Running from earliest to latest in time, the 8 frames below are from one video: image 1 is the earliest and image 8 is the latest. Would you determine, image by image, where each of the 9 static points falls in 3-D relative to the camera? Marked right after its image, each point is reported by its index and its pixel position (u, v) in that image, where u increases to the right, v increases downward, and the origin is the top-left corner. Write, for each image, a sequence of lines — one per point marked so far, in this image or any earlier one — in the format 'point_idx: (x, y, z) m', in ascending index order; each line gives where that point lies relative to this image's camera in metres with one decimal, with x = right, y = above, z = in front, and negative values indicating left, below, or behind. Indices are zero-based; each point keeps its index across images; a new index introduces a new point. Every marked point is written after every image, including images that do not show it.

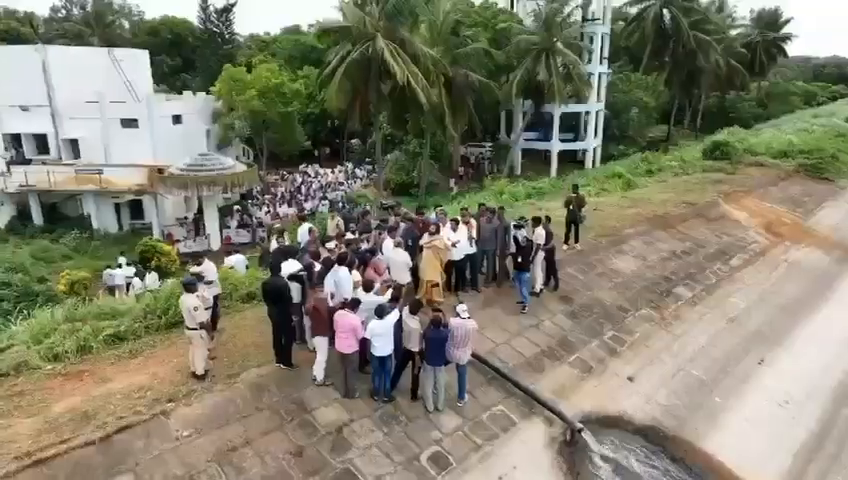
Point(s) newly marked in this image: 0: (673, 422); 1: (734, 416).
0: (+3.5, -2.6, +8.4) m
1: (+4.6, -2.6, +8.9) m
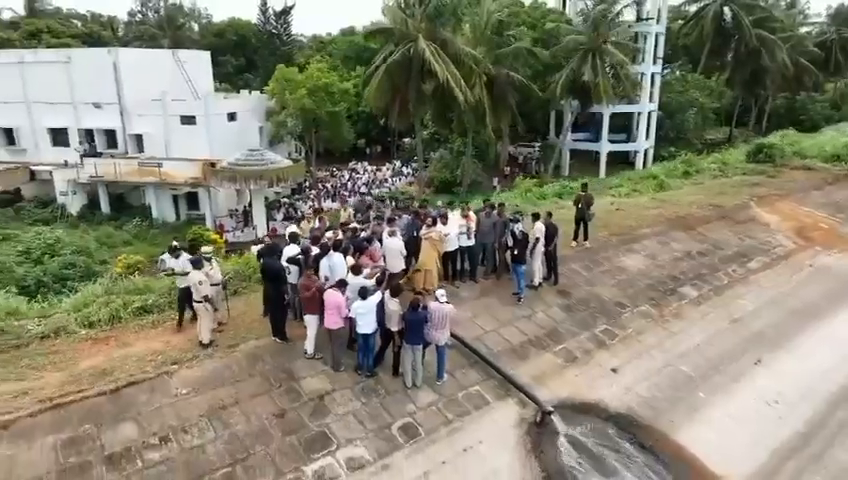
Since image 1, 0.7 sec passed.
0: (+3.3, -2.5, +8.7) m
1: (+4.5, -2.6, +9.1) m
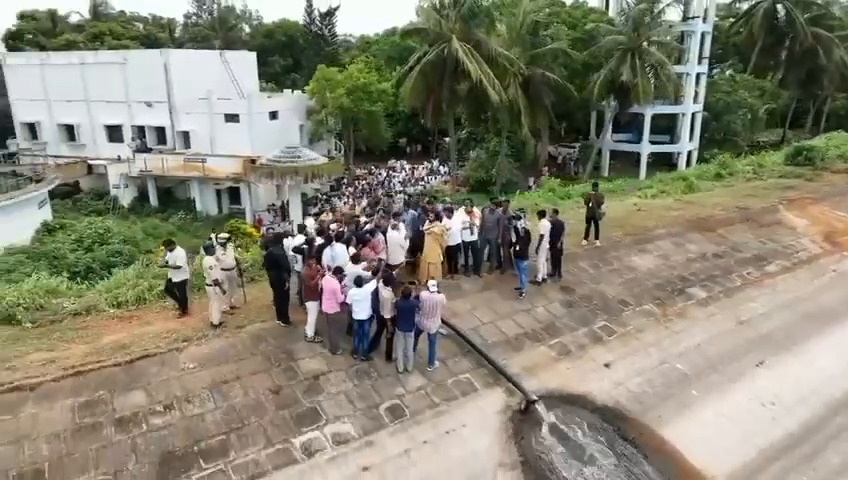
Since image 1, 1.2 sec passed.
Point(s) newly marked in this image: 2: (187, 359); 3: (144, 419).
0: (+3.2, -2.5, +8.9) m
1: (+4.4, -2.6, +9.1) m
2: (-3.3, -1.6, +8.1) m
3: (-3.4, -2.1, +7.1) m
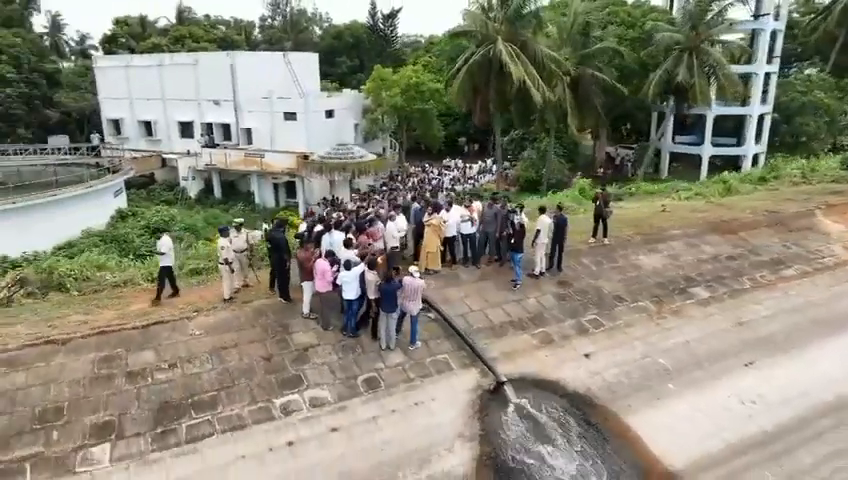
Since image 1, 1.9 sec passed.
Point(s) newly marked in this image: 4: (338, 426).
0: (+2.8, -2.4, +9.2) m
1: (+4.1, -2.6, +9.4) m
2: (-3.6, -1.4, +9.3) m
3: (-3.8, -1.9, +8.3) m
4: (-1.2, -2.5, +8.0) m
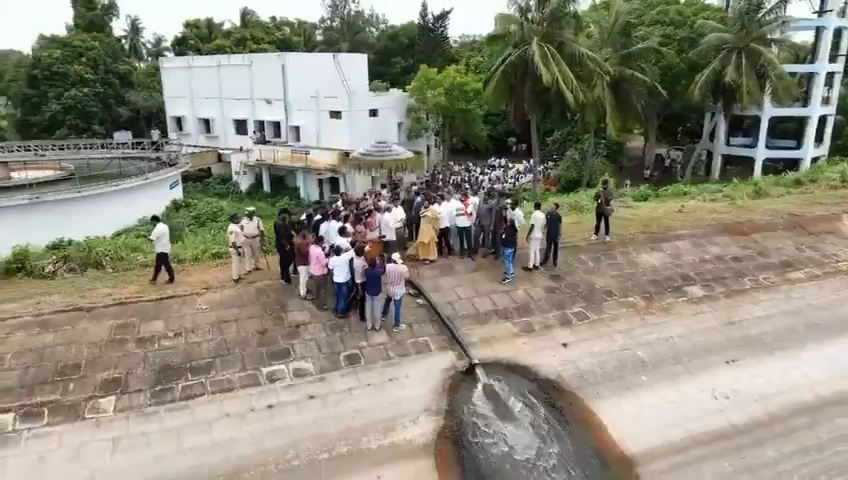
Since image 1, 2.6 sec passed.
0: (+2.5, -2.3, +9.7) m
1: (+3.7, -2.5, +9.7) m
2: (-3.9, -1.1, +10.4) m
3: (-4.2, -1.6, +9.4) m
4: (-1.6, -2.3, +8.8) m
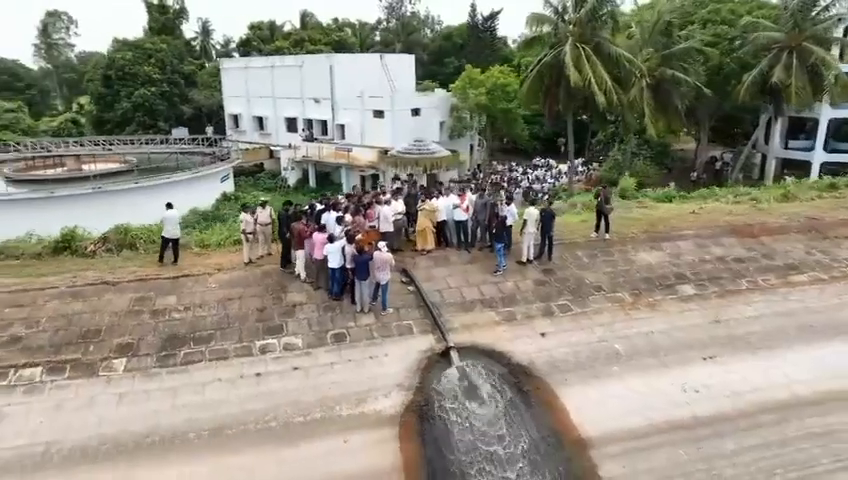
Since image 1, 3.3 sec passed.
0: (+2.1, -2.2, +10.2) m
1: (+3.4, -2.4, +10.1) m
2: (-4.1, -0.8, +11.5) m
3: (-4.6, -1.3, +10.6) m
4: (-2.1, -2.1, +9.8) m
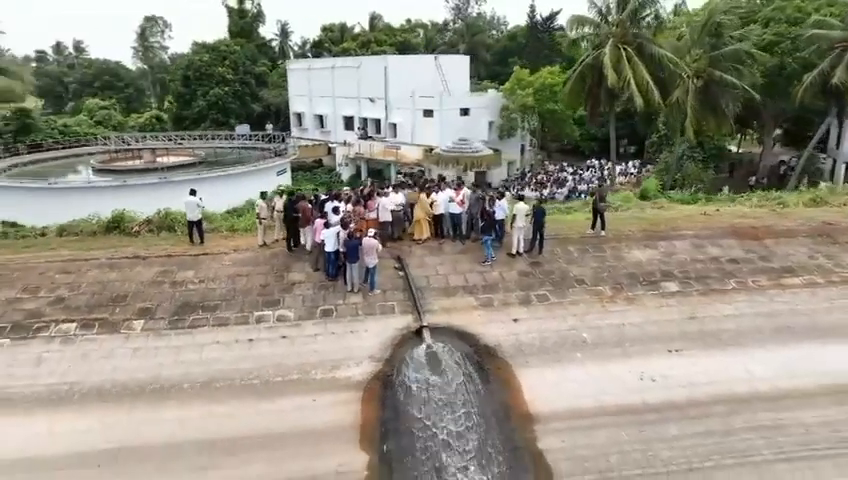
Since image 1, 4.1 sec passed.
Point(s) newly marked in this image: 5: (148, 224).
0: (+1.6, -2.1, +11.0) m
1: (+2.8, -2.3, +10.7) m
2: (-4.3, -0.4, +13.1) m
3: (-4.9, -0.9, +12.2) m
4: (-2.6, -1.8, +11.1) m
5: (-7.1, +0.4, +15.3) m
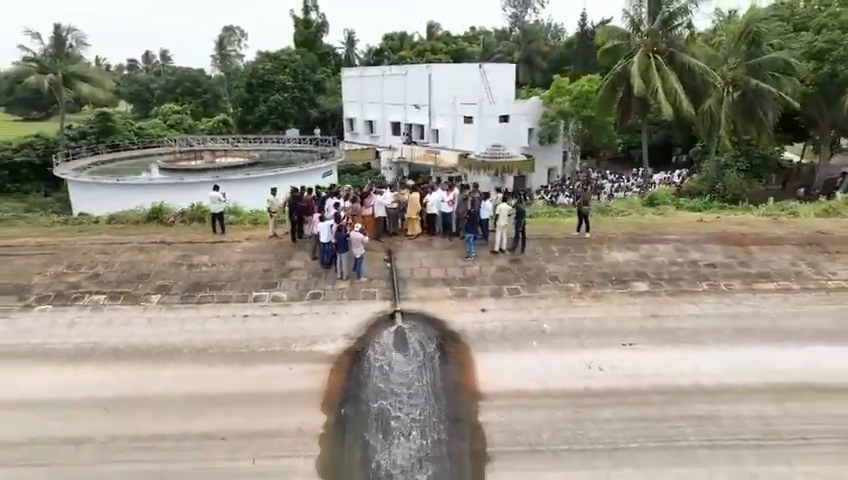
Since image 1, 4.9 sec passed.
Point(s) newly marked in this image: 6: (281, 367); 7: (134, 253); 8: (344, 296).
0: (+1.0, -2.0, +12.0) m
1: (+2.2, -2.3, +11.6) m
2: (-4.6, -0.2, +14.8) m
3: (-5.3, -0.6, +14.0) m
4: (-3.1, -1.6, +12.6) m
5: (-7.1, +0.7, +17.4) m
6: (-2.7, -2.4, +11.3) m
7: (-7.2, -0.3, +14.7) m
8: (-1.7, -1.2, +13.1) m
